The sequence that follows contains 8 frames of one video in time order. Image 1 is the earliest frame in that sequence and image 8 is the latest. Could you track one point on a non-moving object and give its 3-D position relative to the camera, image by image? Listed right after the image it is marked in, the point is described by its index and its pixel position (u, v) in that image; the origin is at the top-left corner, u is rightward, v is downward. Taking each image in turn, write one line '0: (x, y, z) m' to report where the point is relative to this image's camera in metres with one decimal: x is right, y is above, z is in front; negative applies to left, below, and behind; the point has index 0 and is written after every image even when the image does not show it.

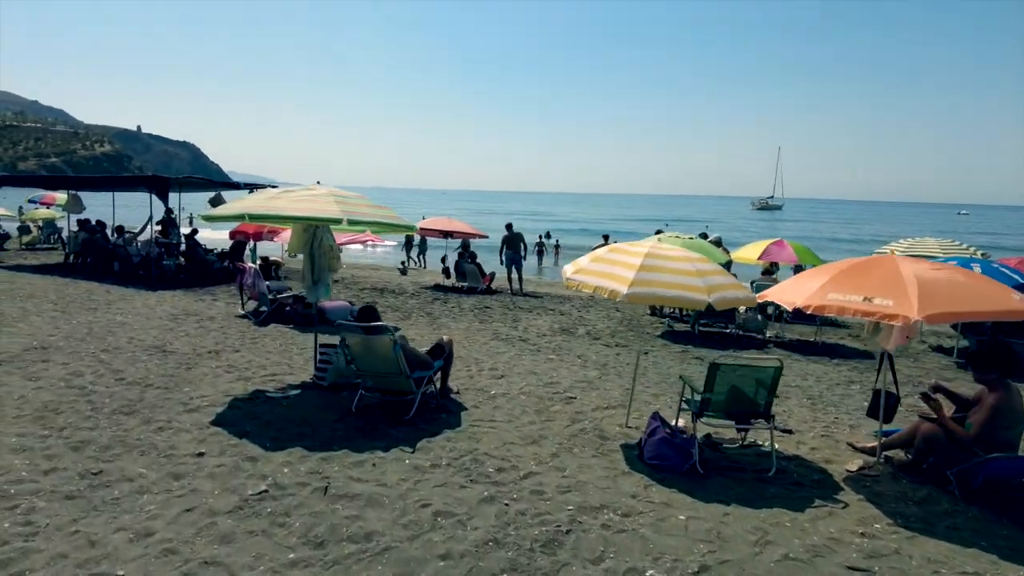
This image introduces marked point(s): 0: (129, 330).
0: (-5.4, -0.6, +9.1) m
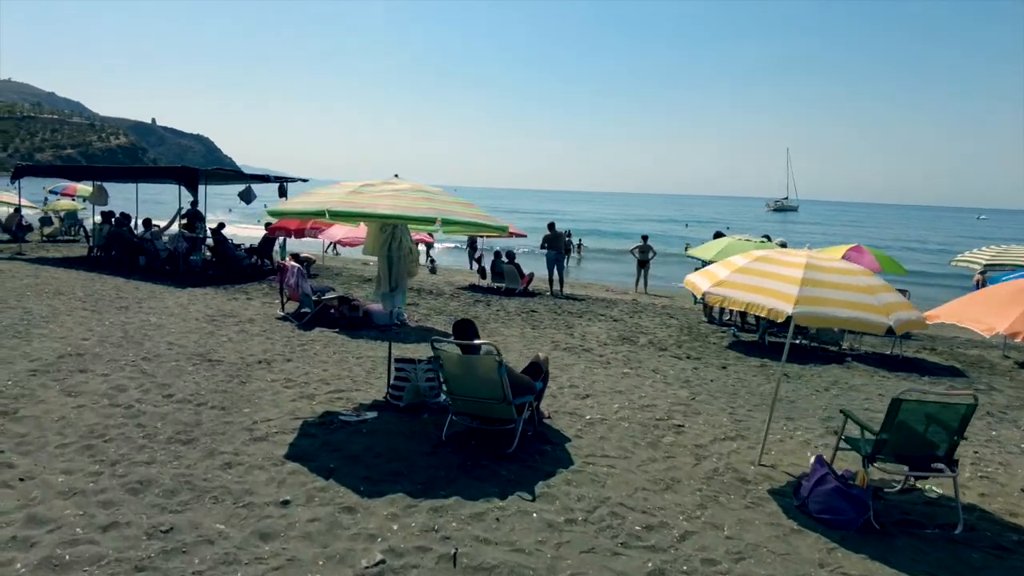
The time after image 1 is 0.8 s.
0: (-4.5, -0.6, +8.4) m
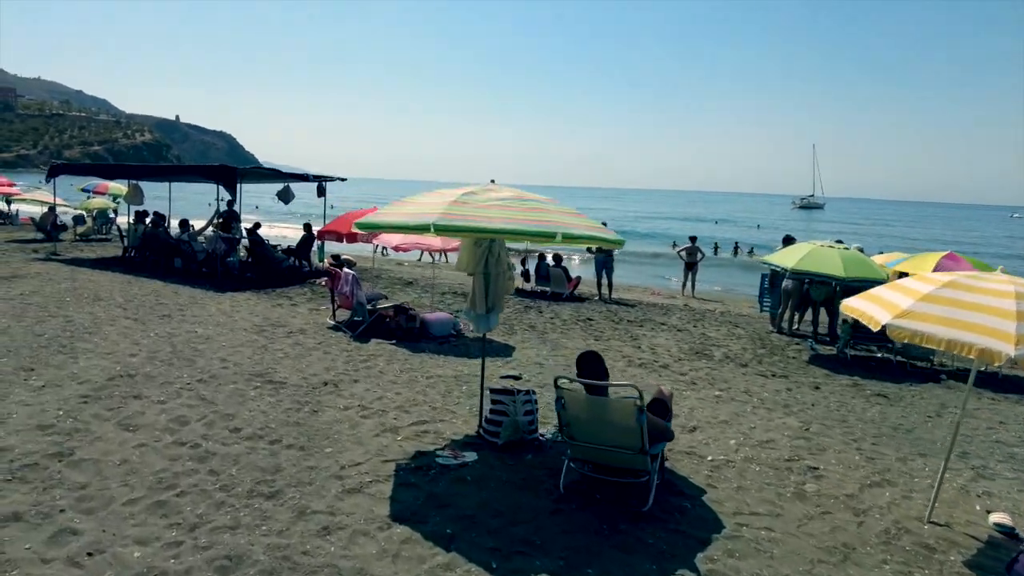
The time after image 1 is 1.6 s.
0: (-3.5, -0.7, +7.8) m
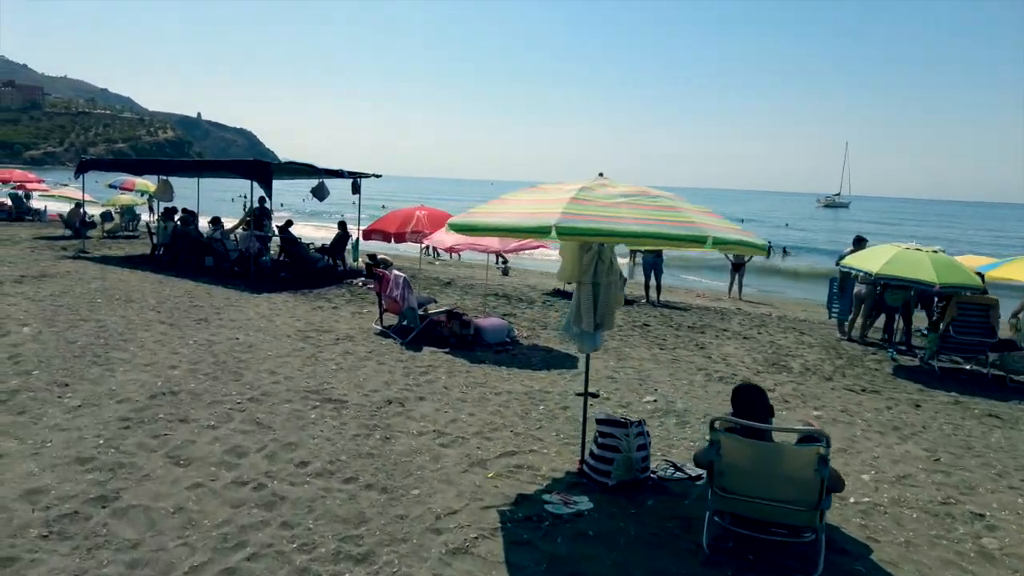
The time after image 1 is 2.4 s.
0: (-2.7, -0.8, +7.1) m
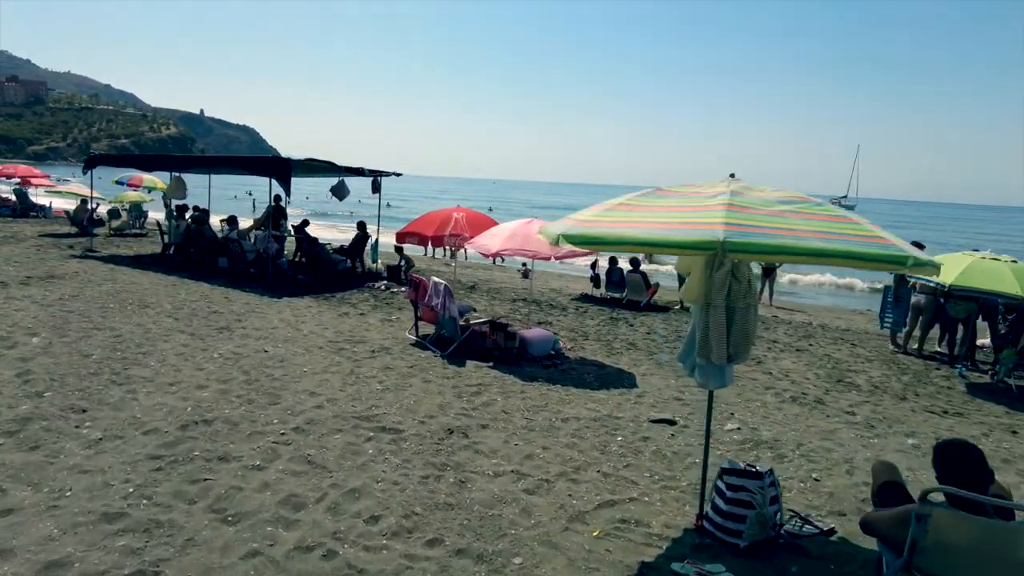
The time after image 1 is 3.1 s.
0: (-2.1, -0.9, +6.4) m
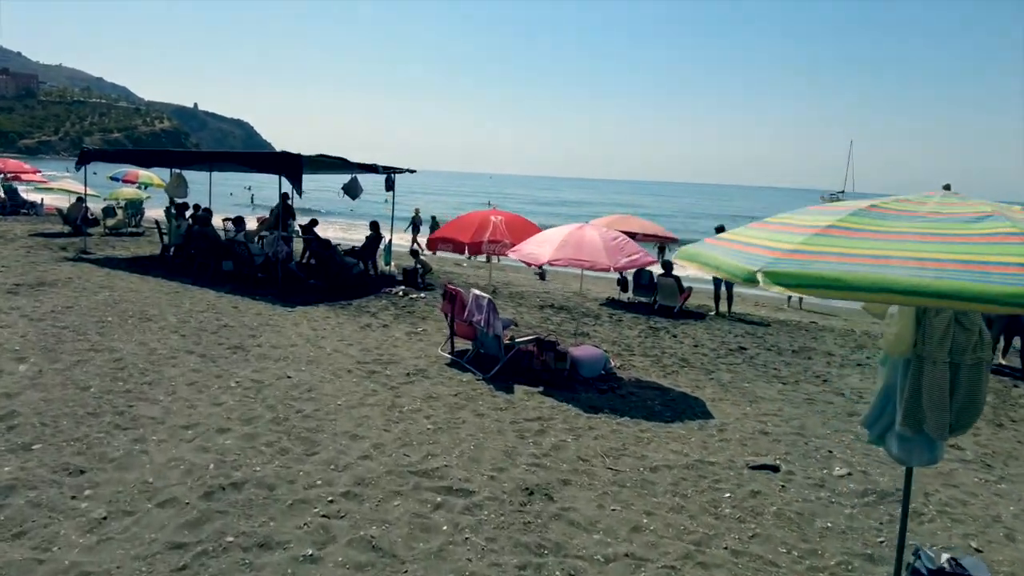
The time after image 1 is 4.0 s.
0: (-1.5, -1.1, +5.4) m
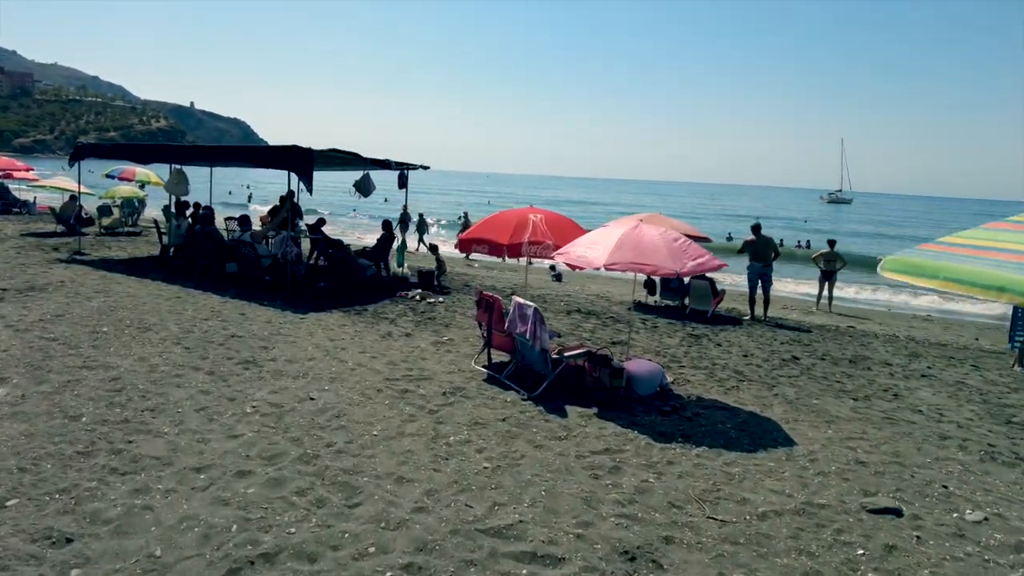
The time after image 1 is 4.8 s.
0: (-1.0, -1.1, +4.6) m
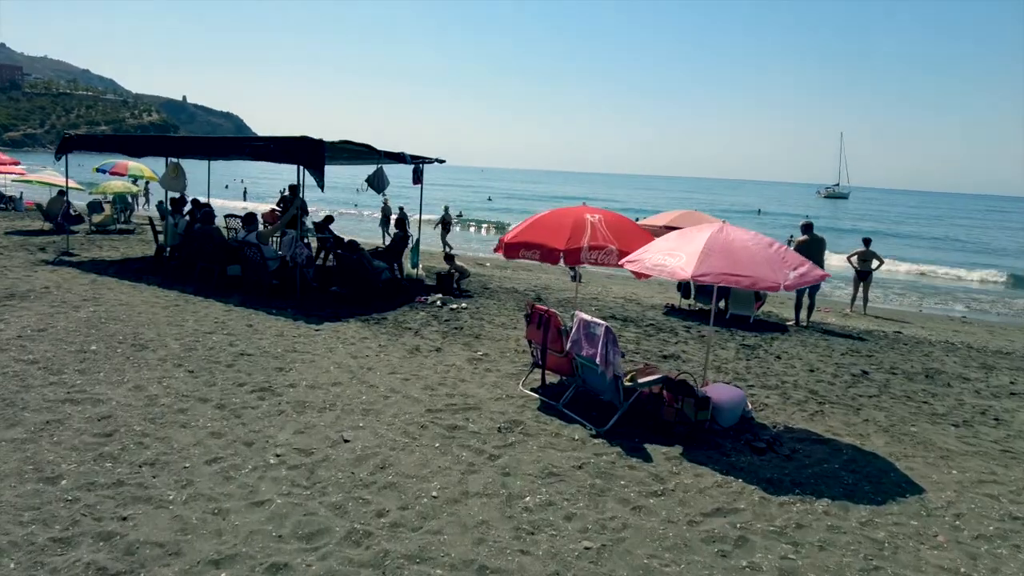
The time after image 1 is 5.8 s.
0: (-0.4, -1.3, +3.6) m
